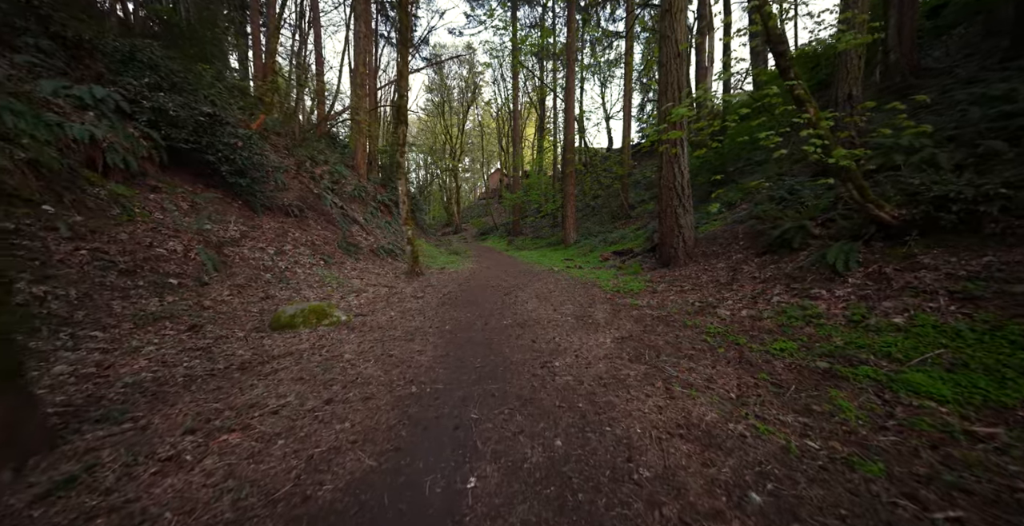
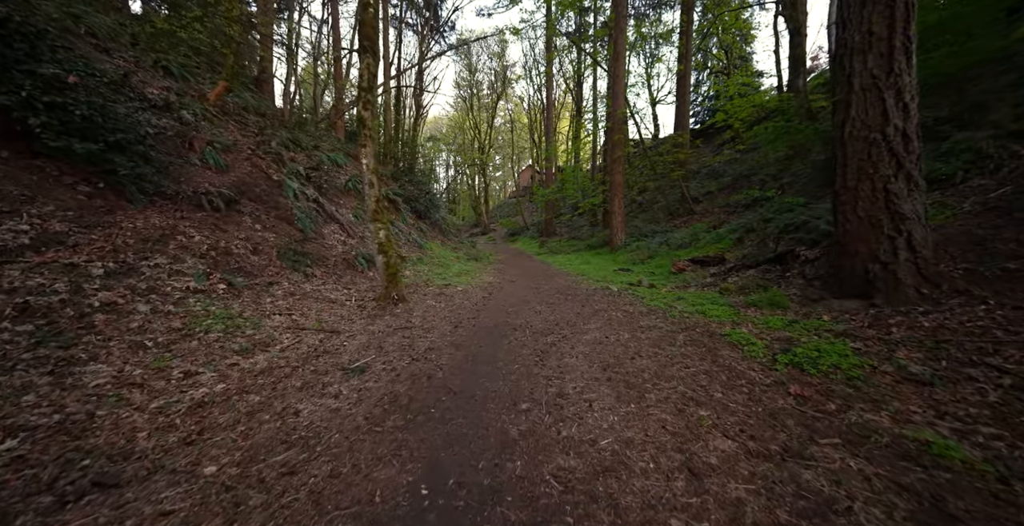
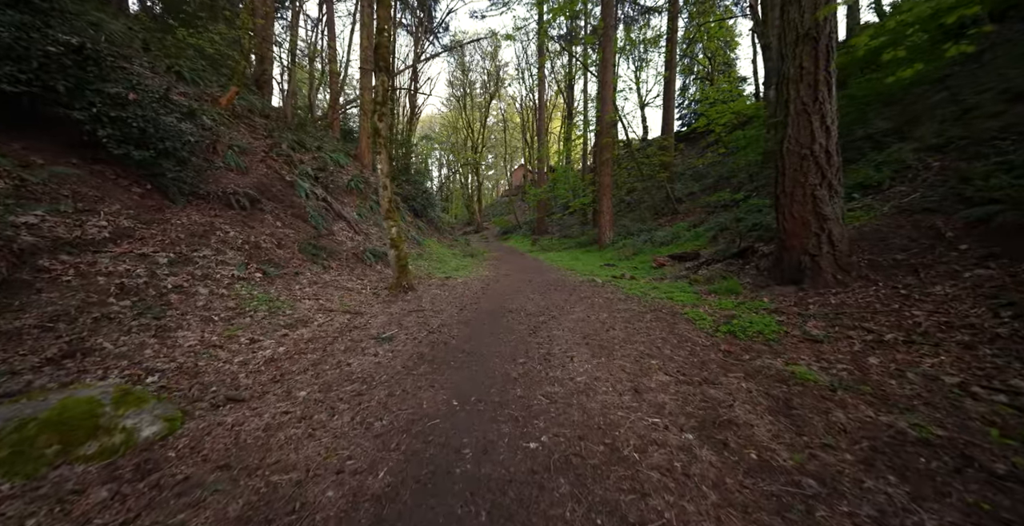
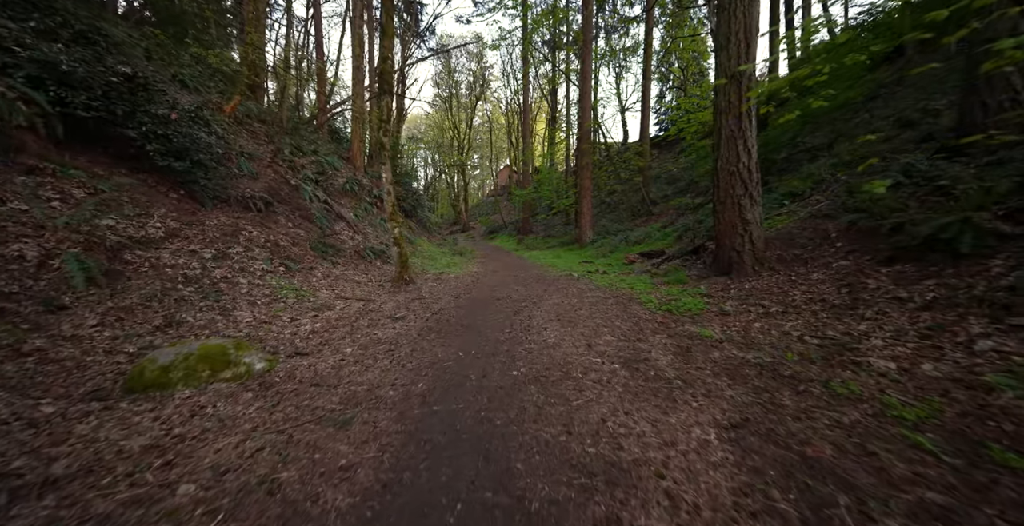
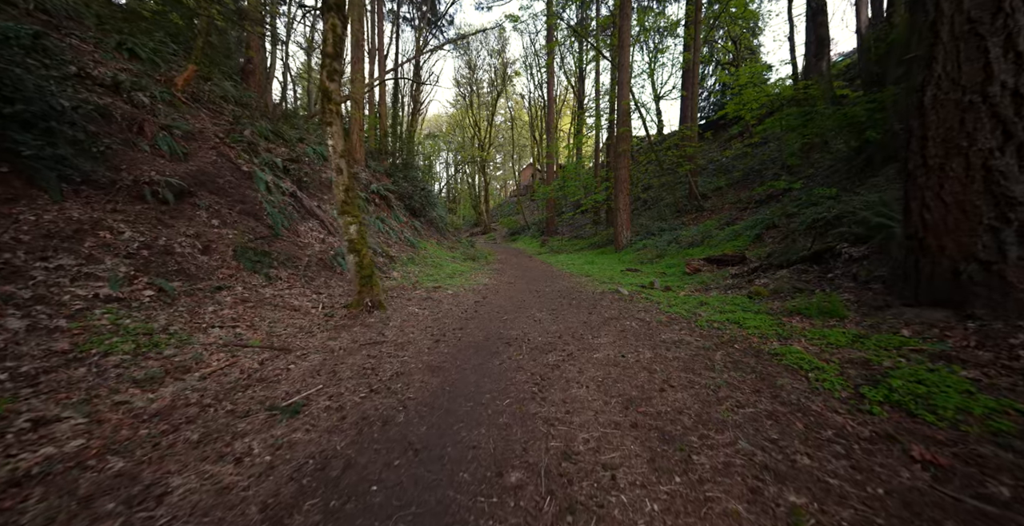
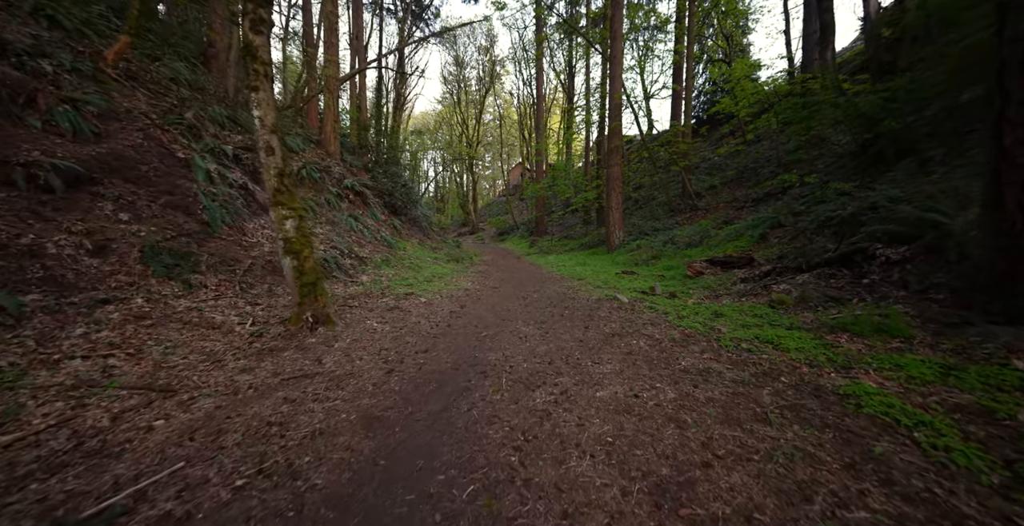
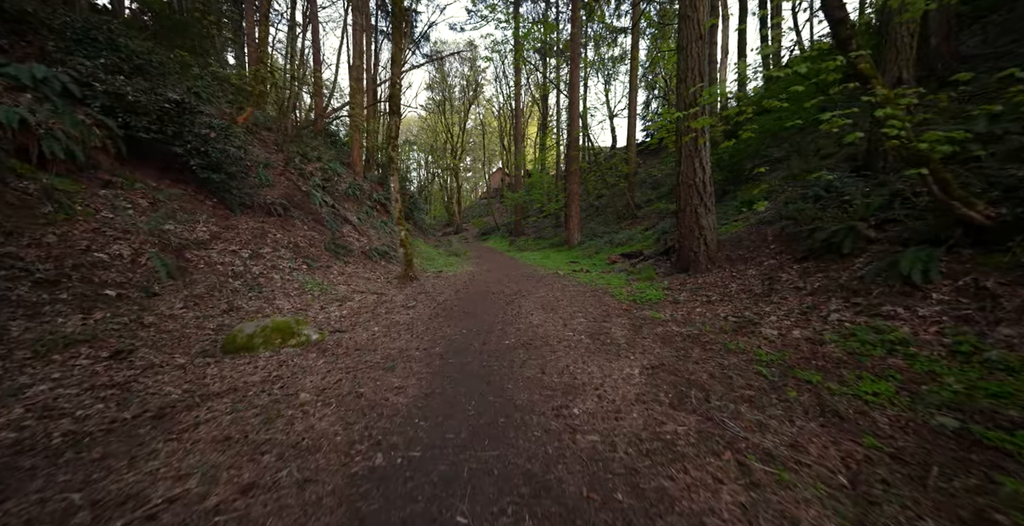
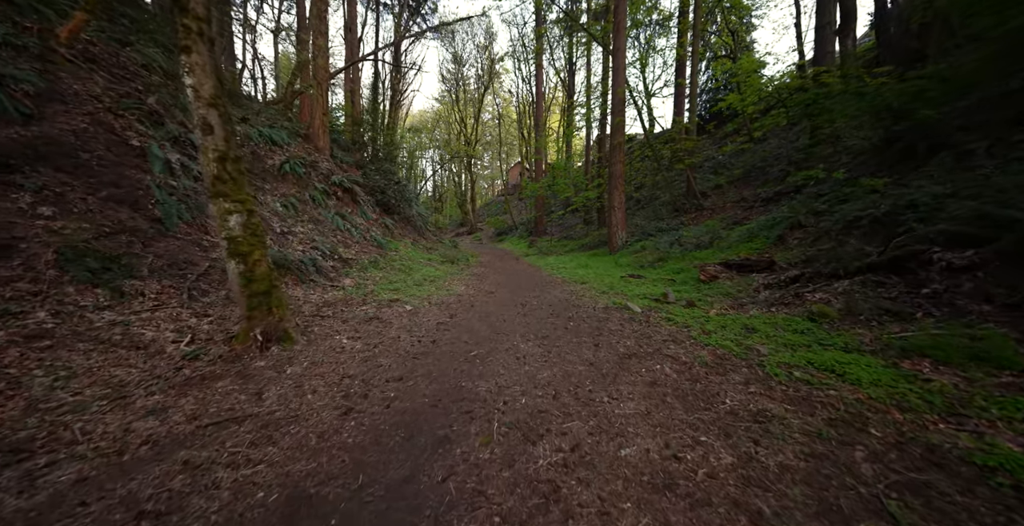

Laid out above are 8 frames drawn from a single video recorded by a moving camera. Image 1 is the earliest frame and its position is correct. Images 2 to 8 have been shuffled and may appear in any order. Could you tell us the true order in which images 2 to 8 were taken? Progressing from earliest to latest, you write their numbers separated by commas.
7, 4, 3, 2, 5, 6, 8
